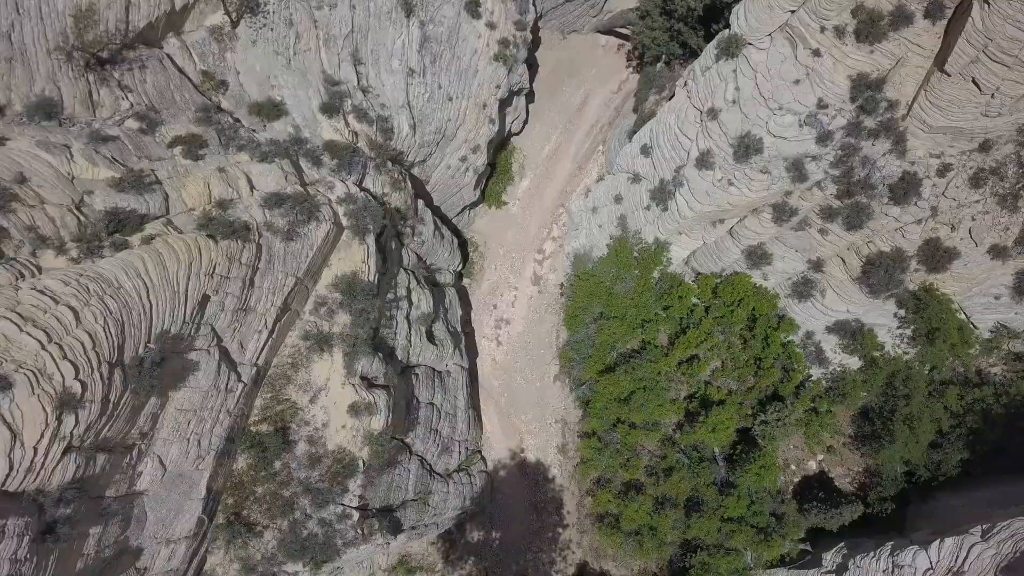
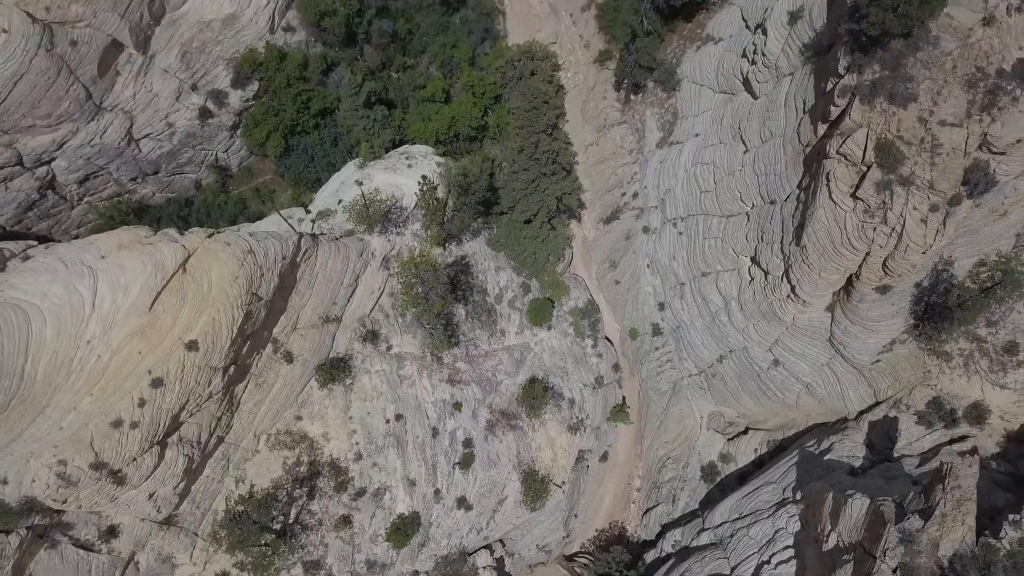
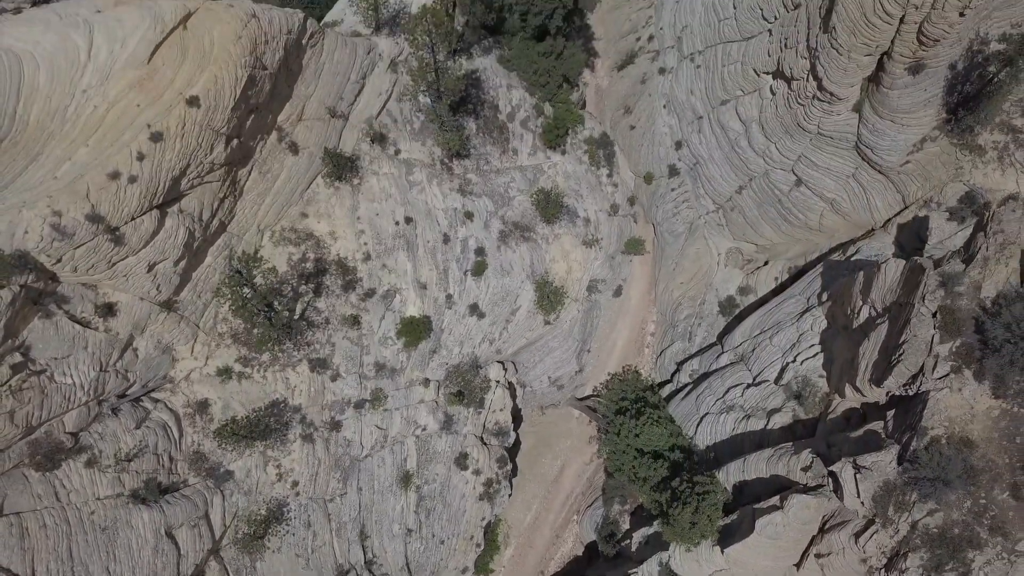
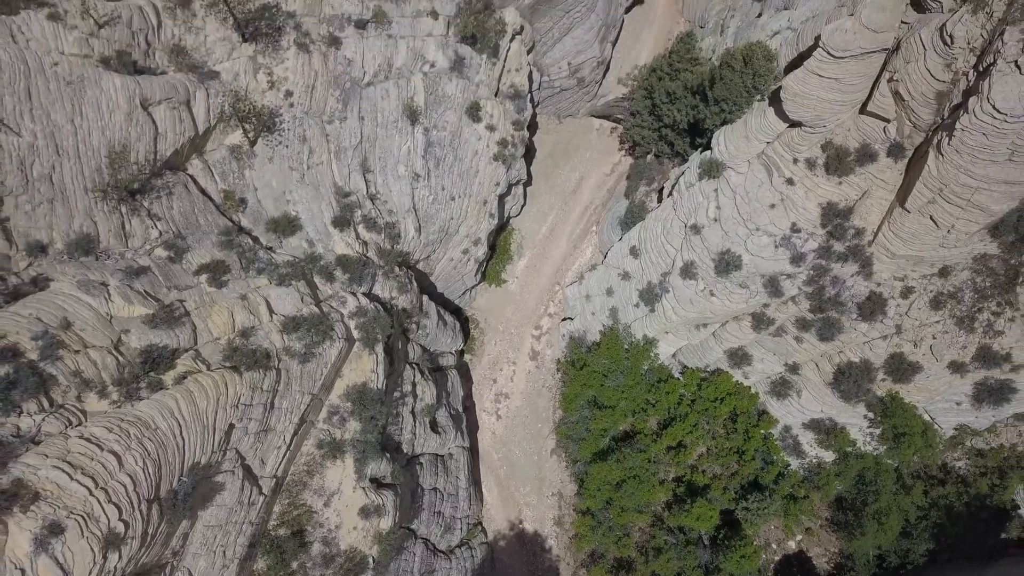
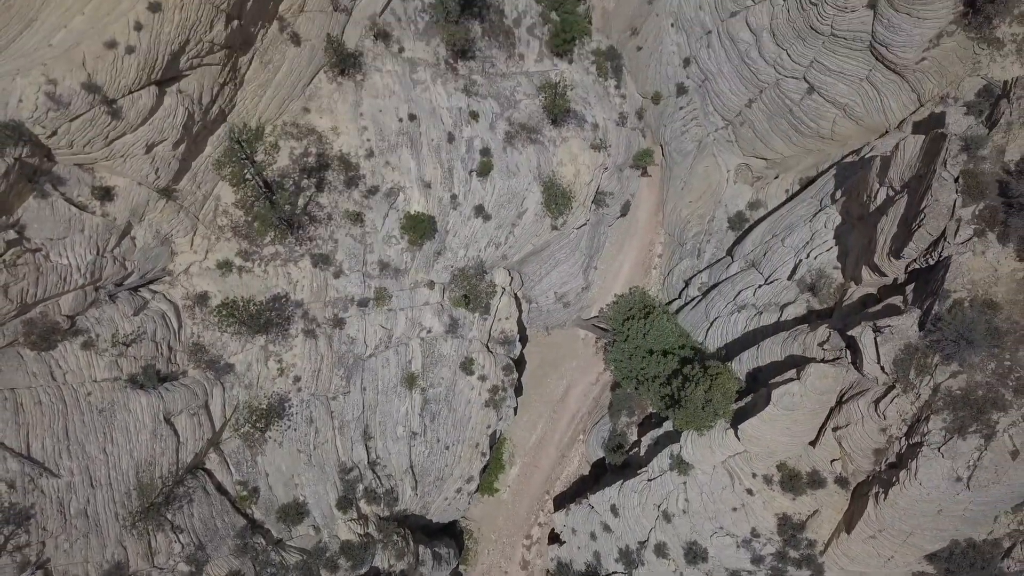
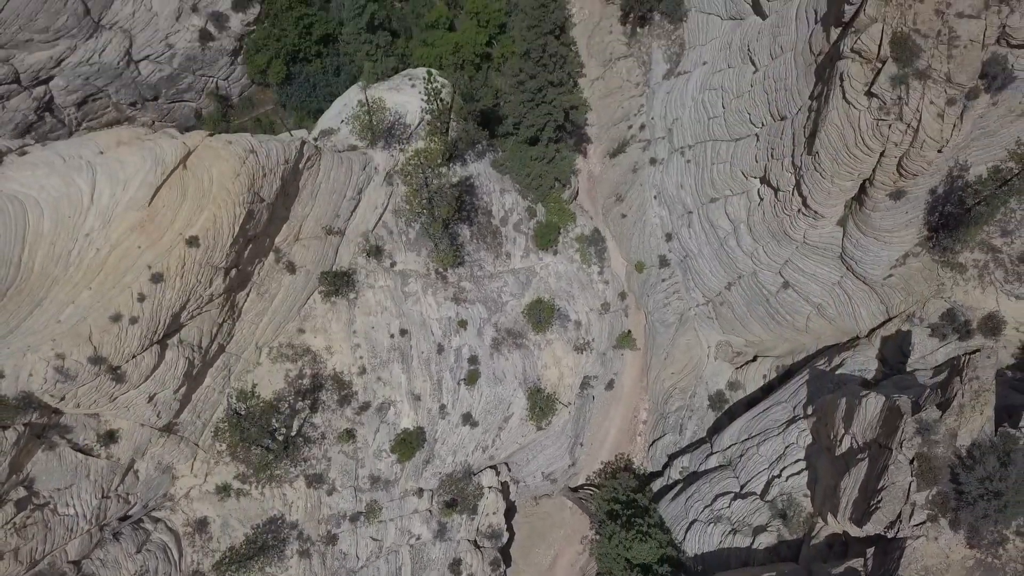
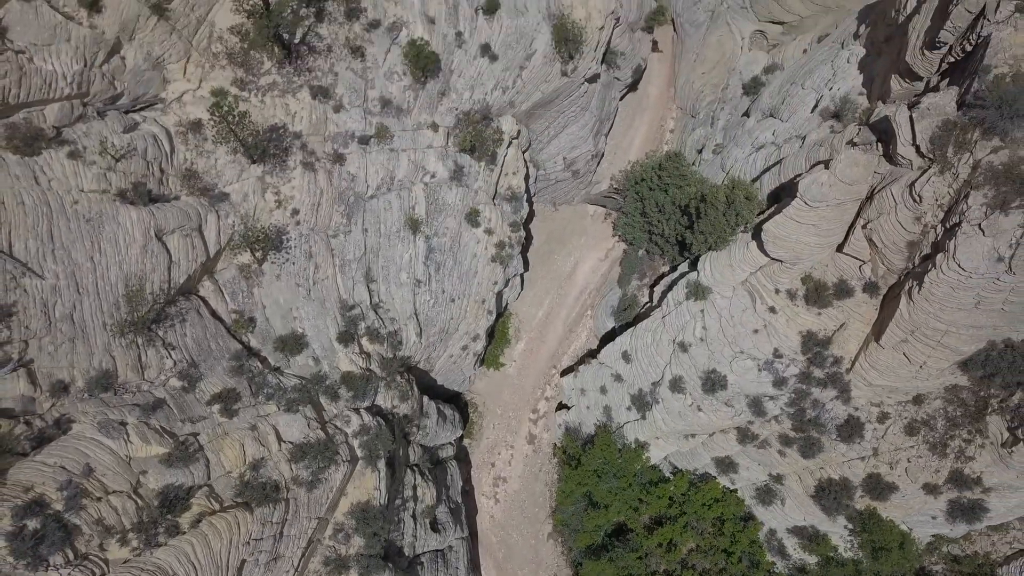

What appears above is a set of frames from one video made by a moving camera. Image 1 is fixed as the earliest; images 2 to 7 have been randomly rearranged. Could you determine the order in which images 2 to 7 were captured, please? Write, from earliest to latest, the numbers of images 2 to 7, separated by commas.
4, 7, 5, 3, 6, 2
